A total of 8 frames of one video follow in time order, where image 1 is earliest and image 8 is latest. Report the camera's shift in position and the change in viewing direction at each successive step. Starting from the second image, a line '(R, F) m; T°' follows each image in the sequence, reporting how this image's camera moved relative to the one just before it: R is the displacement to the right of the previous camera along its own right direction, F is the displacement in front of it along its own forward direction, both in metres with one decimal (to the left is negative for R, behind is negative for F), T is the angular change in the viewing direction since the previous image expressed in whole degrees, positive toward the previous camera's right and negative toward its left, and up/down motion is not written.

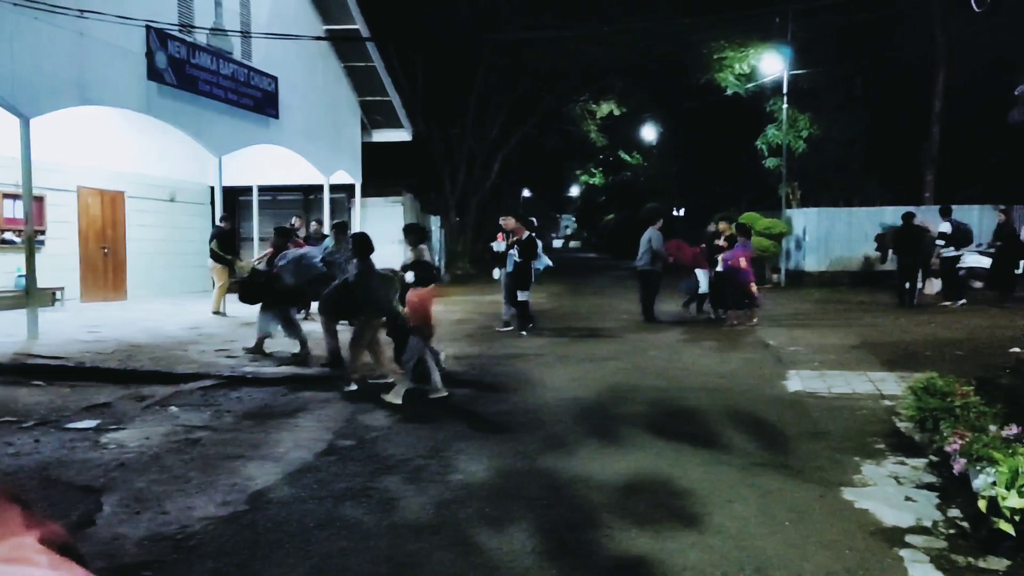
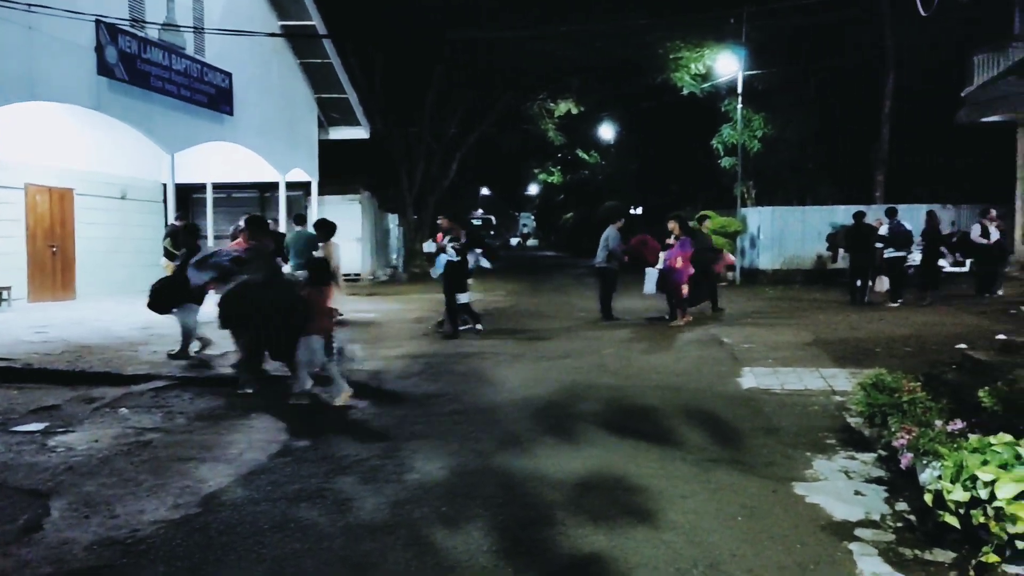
(0.0, 0.0) m; +3°
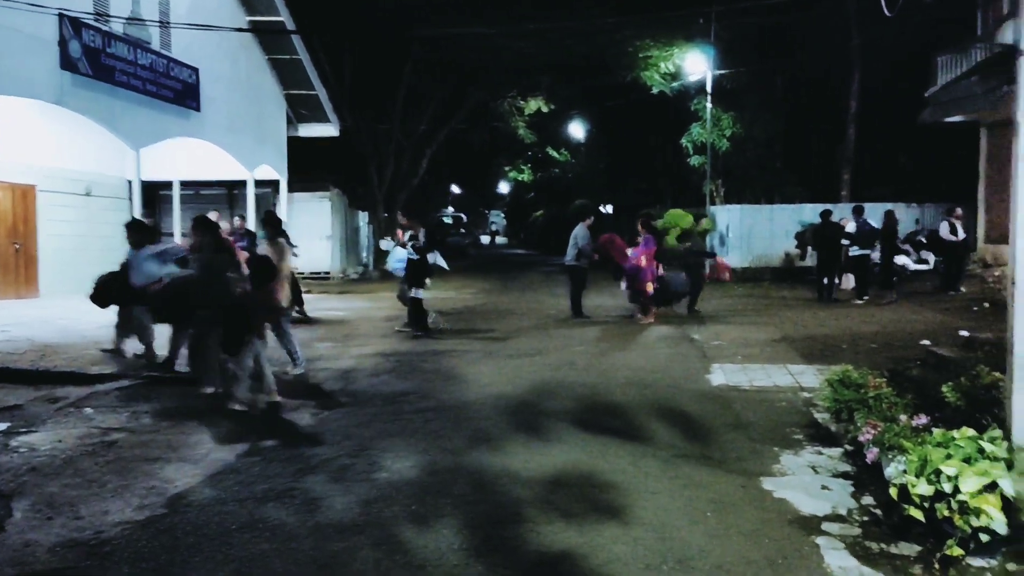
(0.0, 0.0) m; +2°
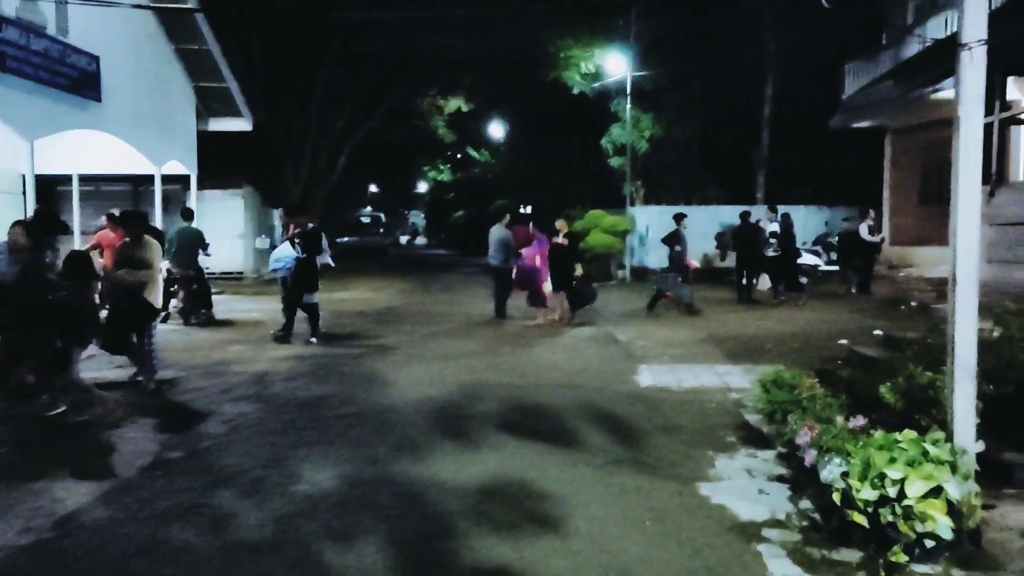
(-0.1, +0.3) m; +5°
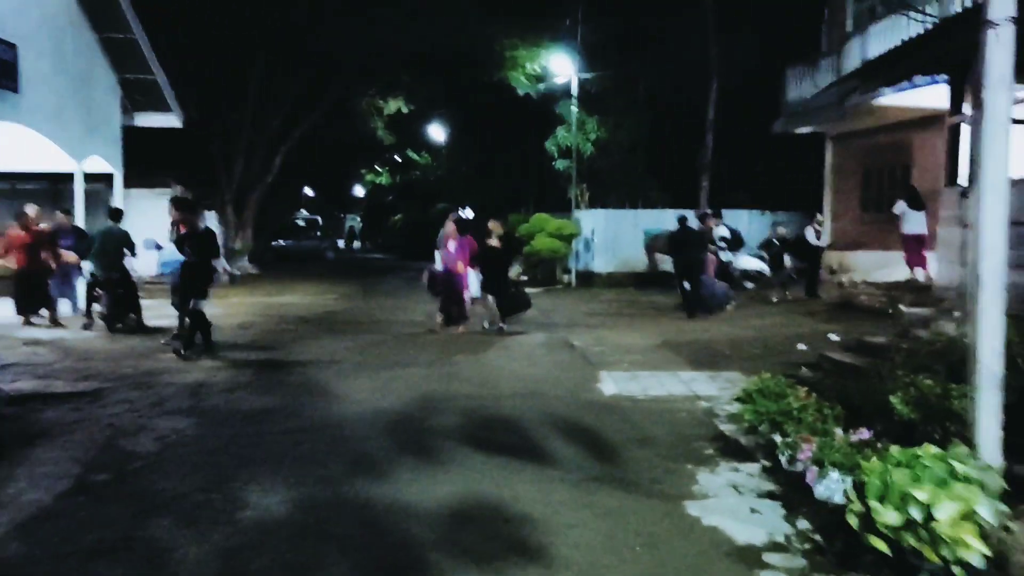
(-0.2, +0.5) m; +4°
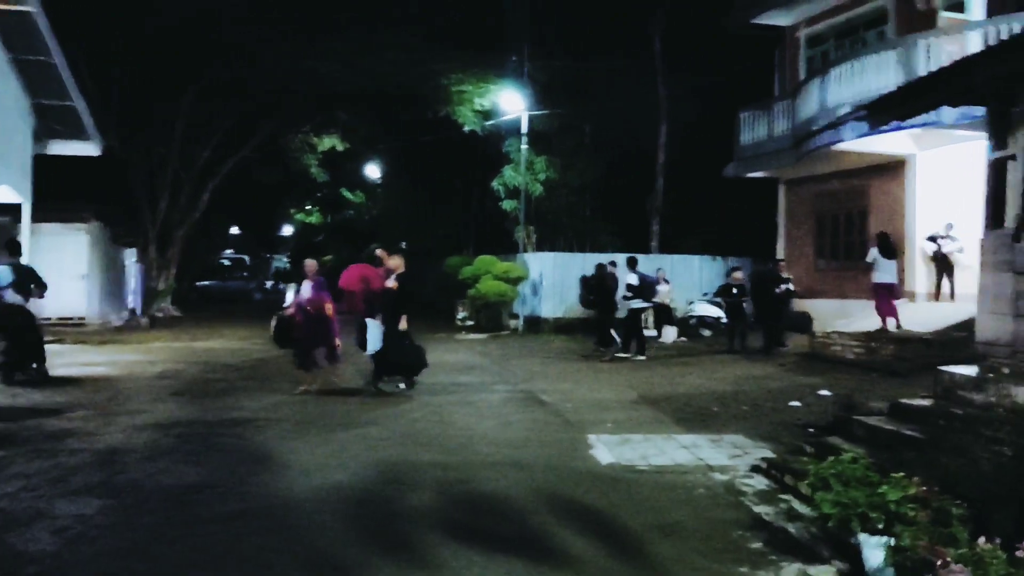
(-0.4, +1.3) m; +5°
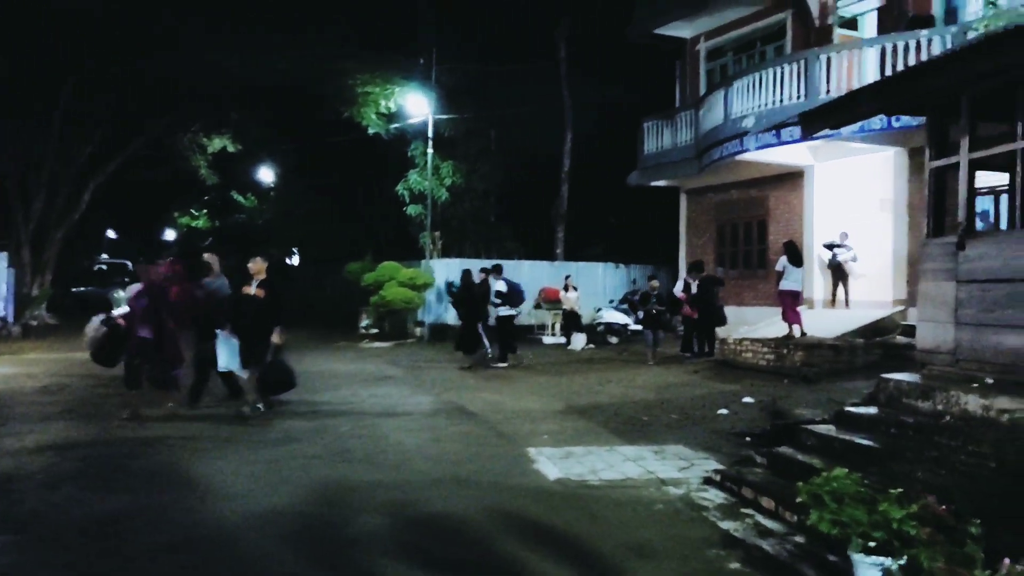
(-0.4, +0.4) m; +7°
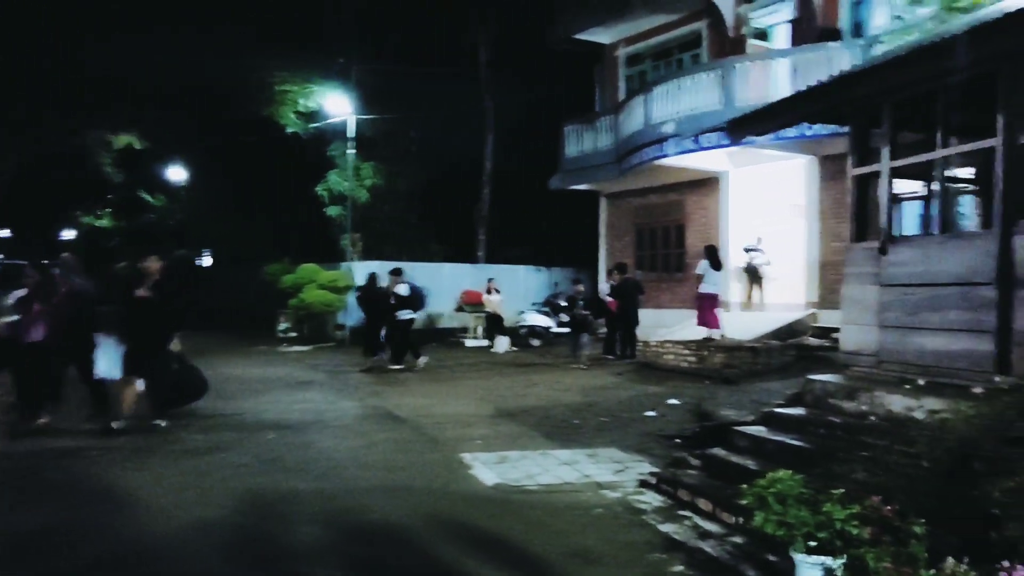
(-0.2, +0.1) m; +5°
